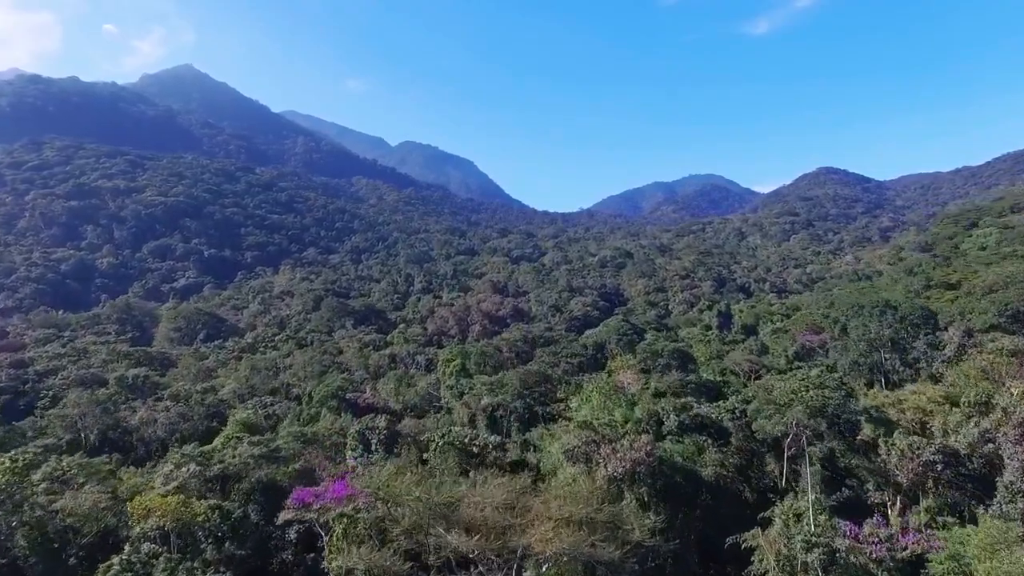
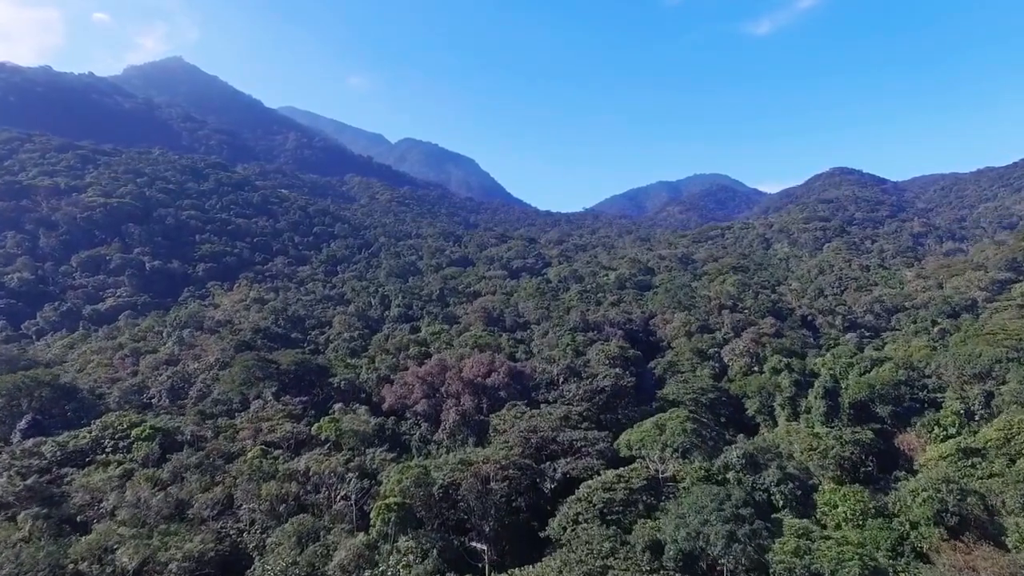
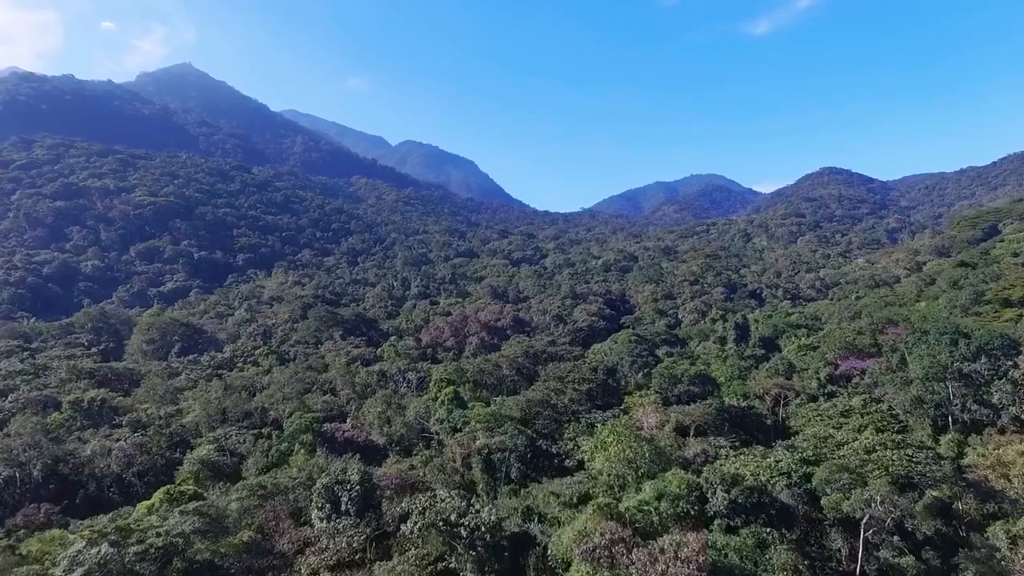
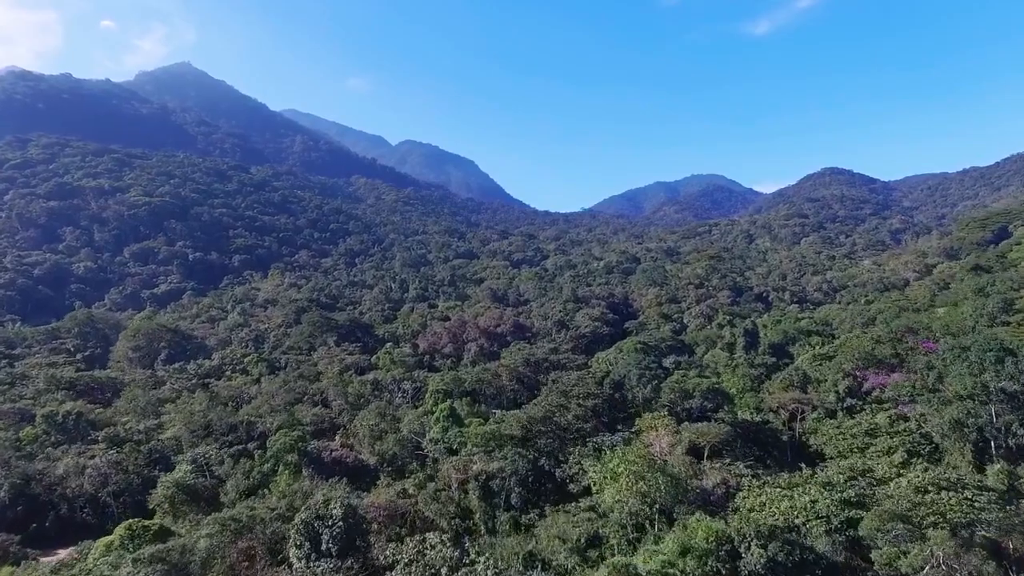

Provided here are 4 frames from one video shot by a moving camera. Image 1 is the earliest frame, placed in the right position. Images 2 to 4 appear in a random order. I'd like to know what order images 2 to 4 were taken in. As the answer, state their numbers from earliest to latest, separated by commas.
3, 4, 2
